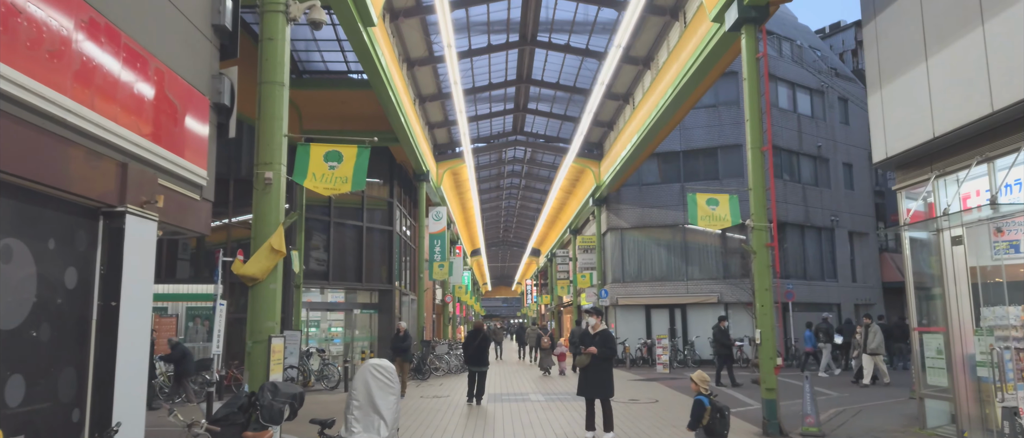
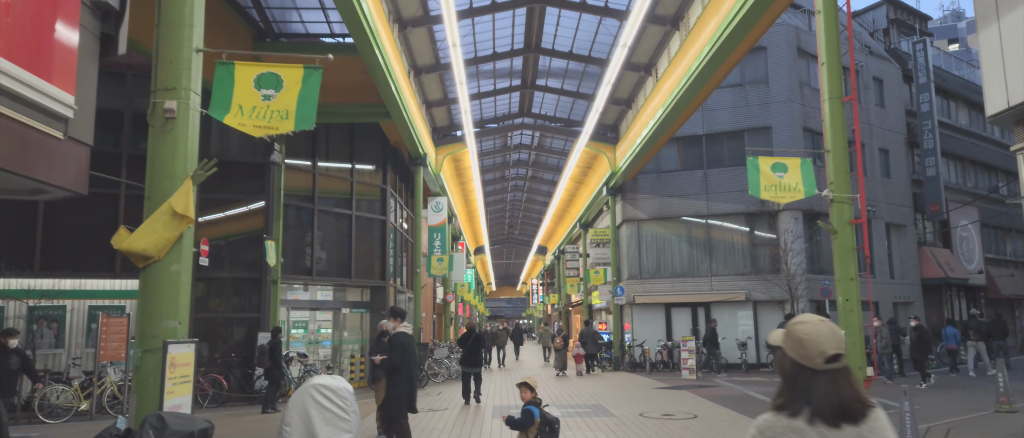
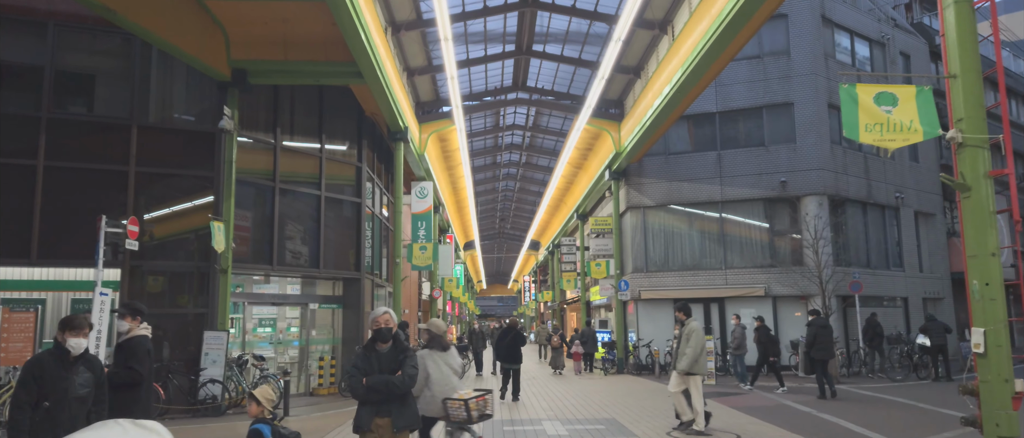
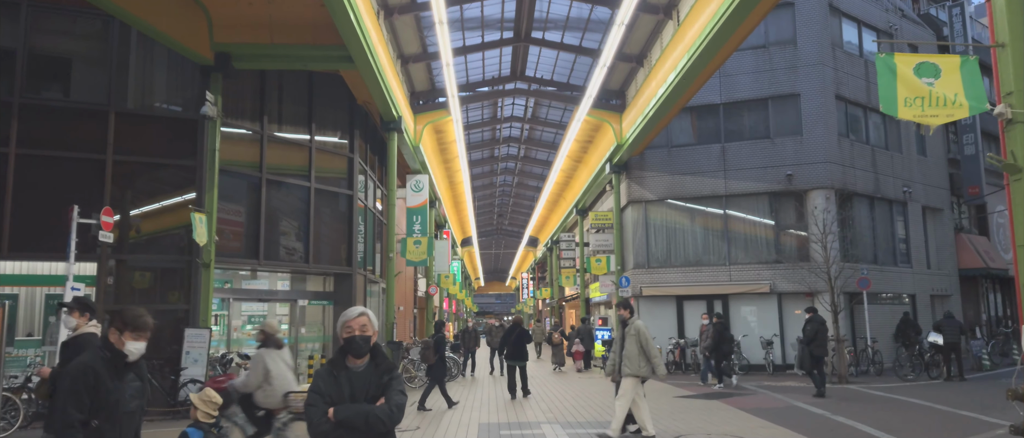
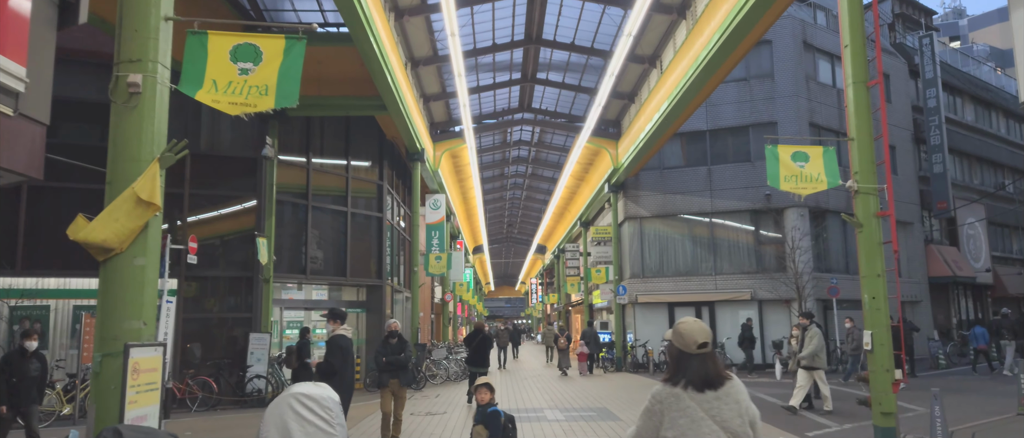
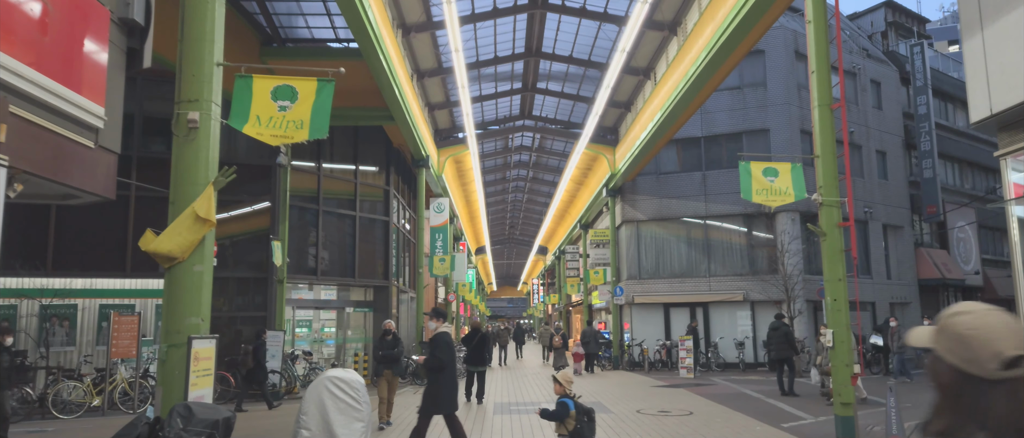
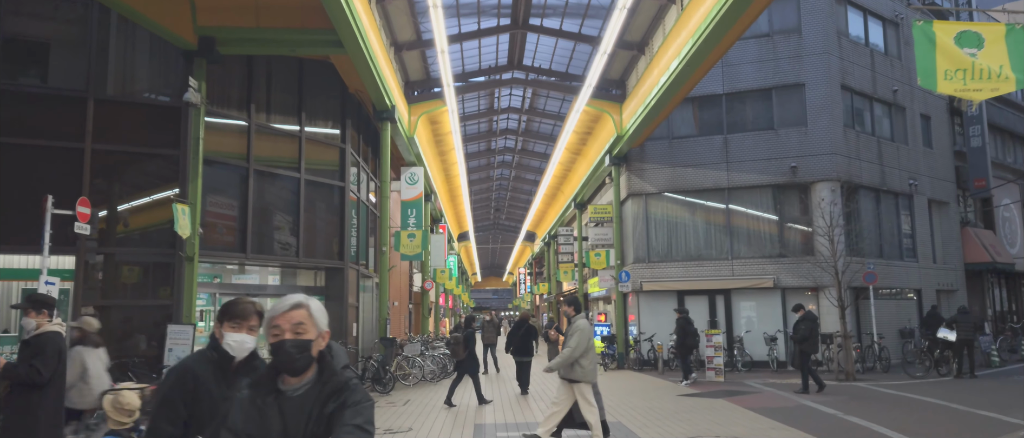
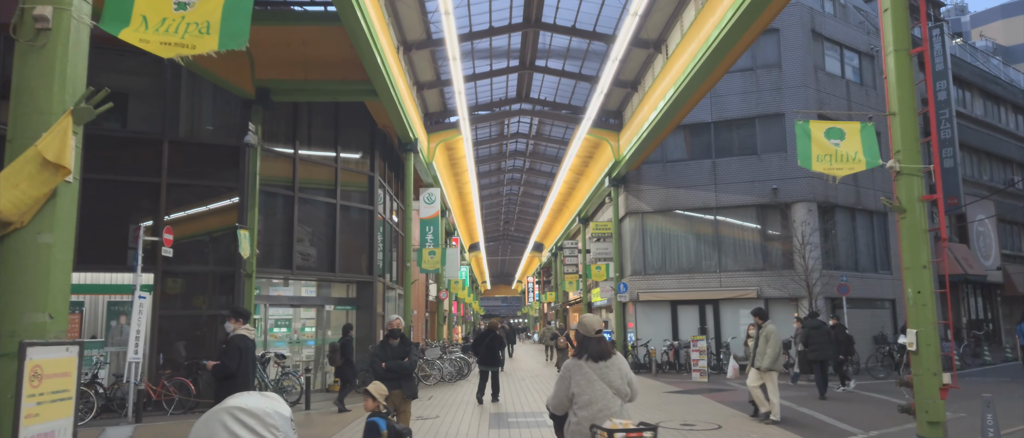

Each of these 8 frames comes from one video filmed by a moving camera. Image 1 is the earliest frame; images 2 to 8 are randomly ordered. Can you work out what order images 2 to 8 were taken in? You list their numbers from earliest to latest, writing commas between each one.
6, 2, 5, 8, 3, 4, 7
